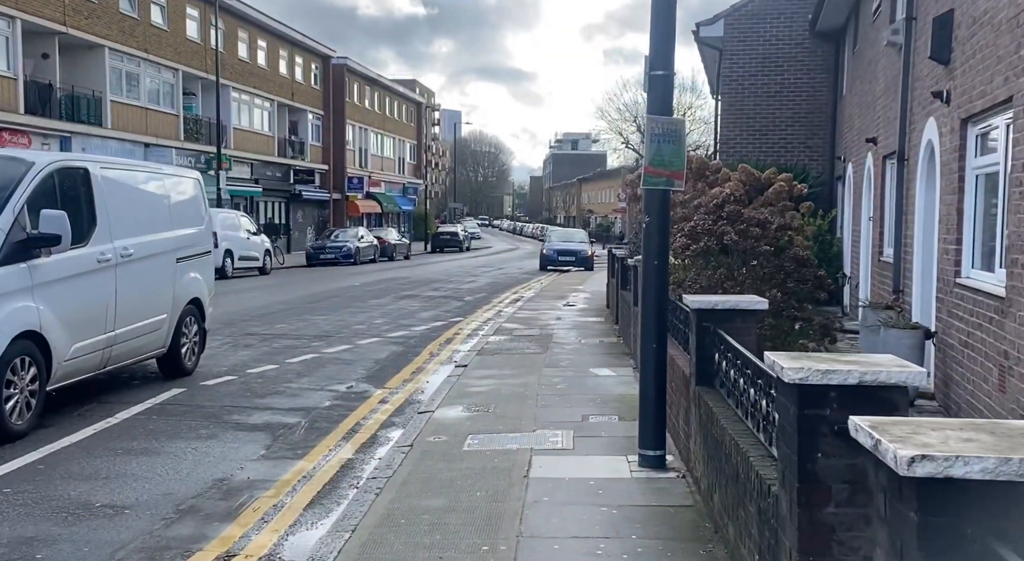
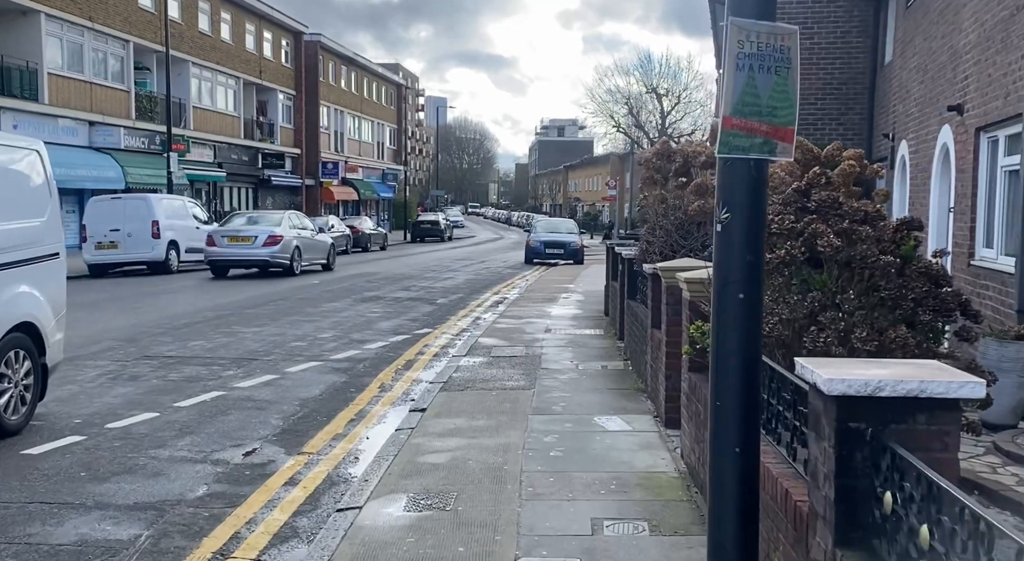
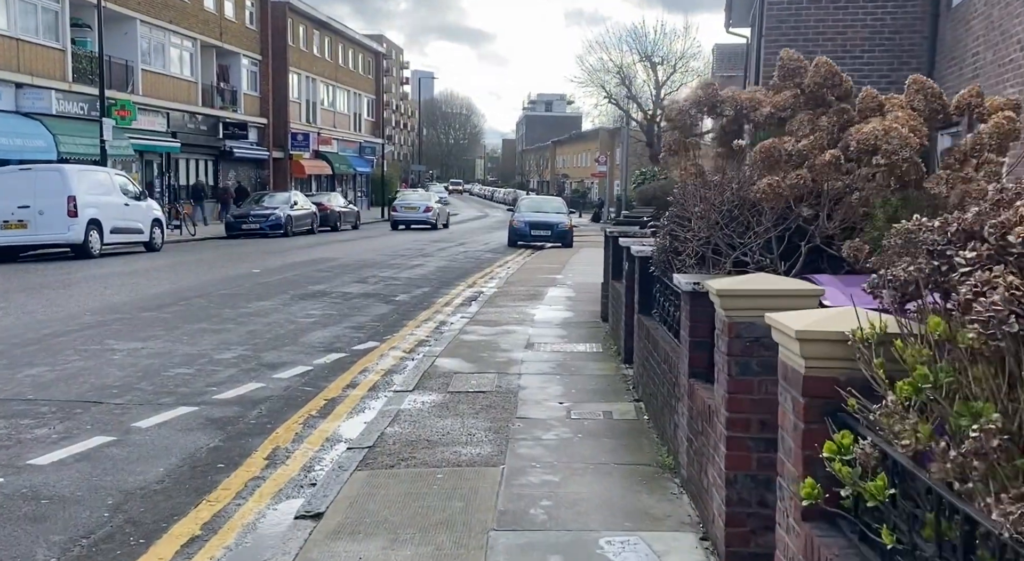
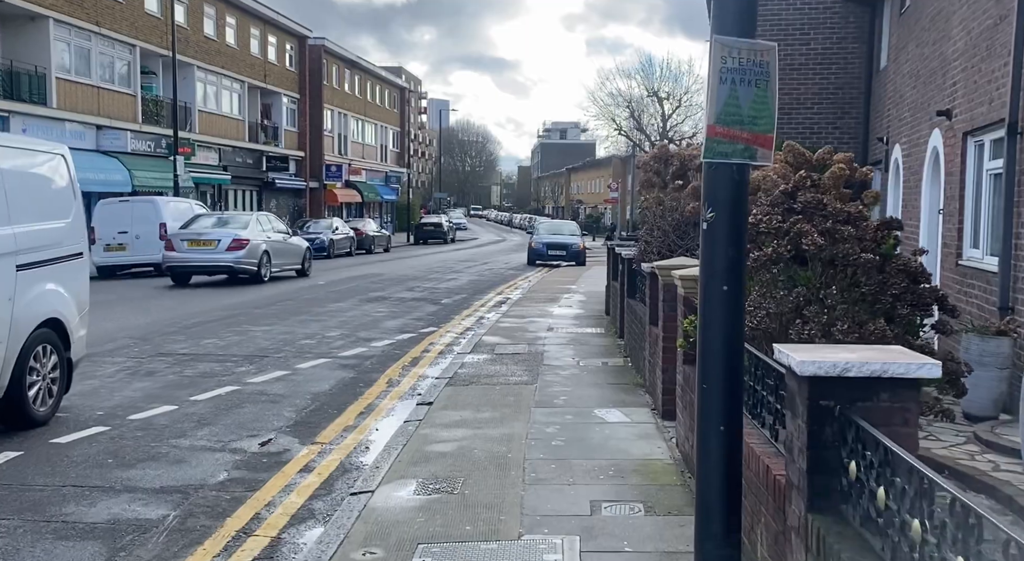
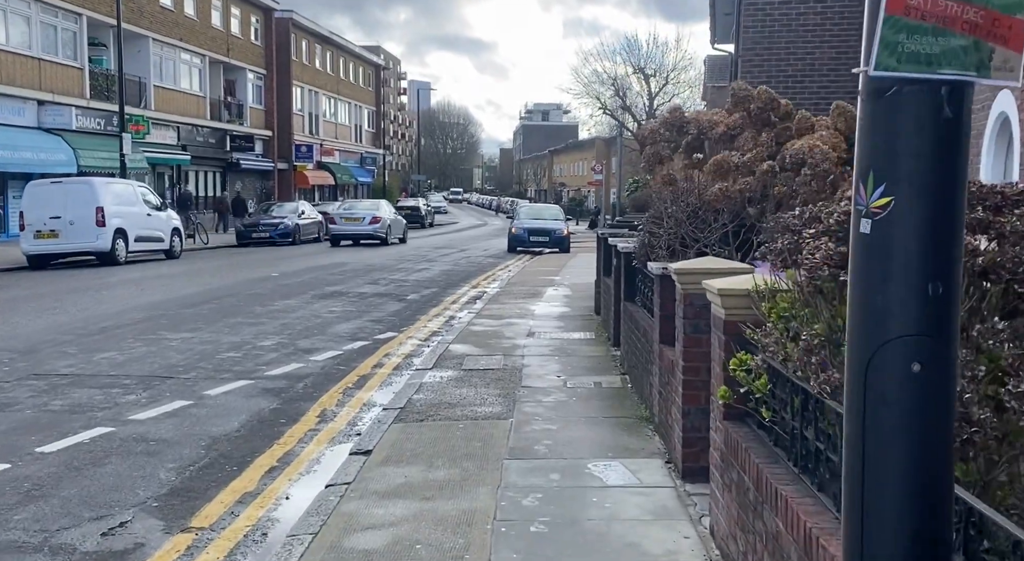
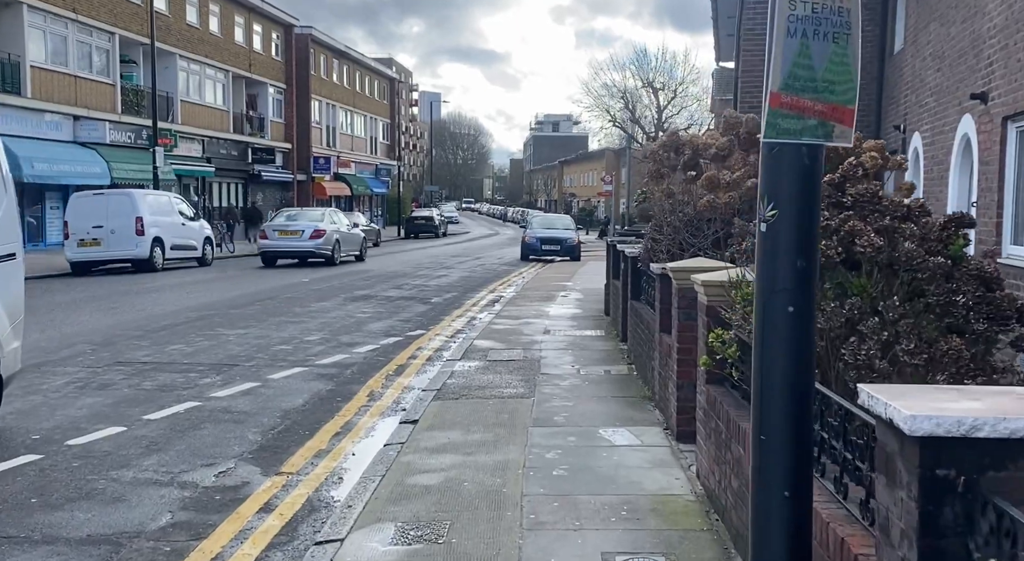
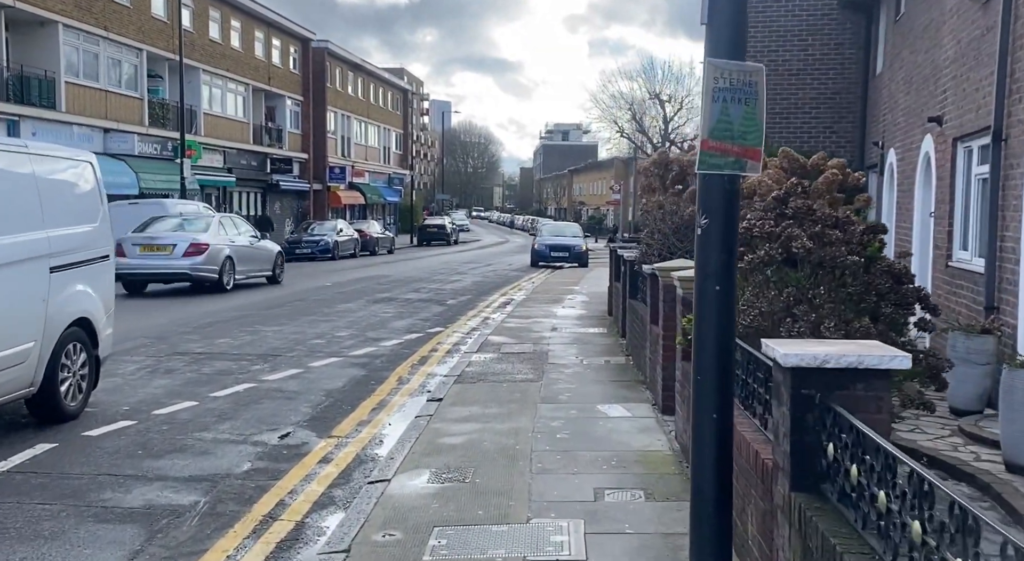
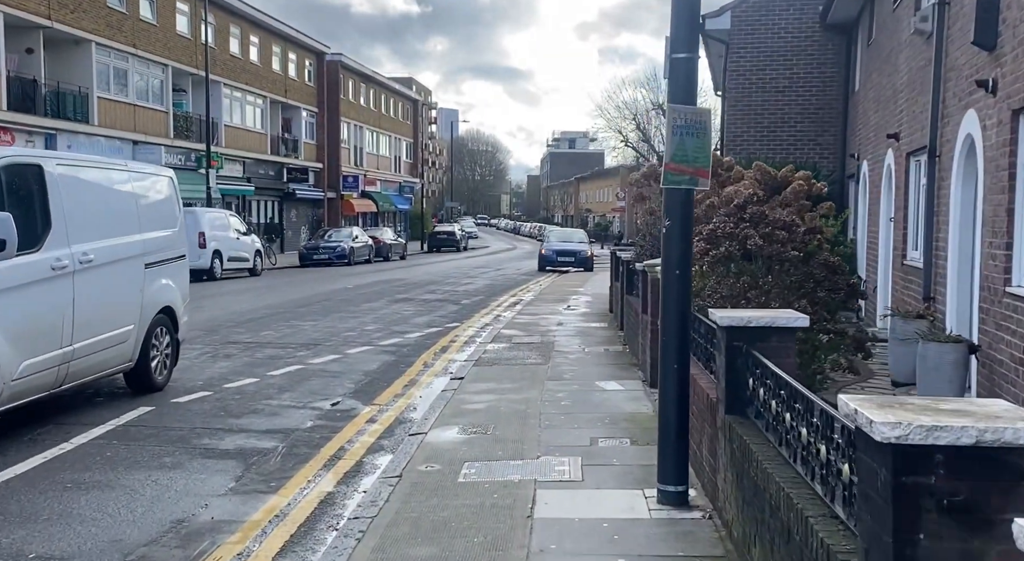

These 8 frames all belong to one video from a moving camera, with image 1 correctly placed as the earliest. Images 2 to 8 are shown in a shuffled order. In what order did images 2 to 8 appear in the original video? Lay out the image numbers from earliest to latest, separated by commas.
8, 7, 4, 2, 6, 5, 3
